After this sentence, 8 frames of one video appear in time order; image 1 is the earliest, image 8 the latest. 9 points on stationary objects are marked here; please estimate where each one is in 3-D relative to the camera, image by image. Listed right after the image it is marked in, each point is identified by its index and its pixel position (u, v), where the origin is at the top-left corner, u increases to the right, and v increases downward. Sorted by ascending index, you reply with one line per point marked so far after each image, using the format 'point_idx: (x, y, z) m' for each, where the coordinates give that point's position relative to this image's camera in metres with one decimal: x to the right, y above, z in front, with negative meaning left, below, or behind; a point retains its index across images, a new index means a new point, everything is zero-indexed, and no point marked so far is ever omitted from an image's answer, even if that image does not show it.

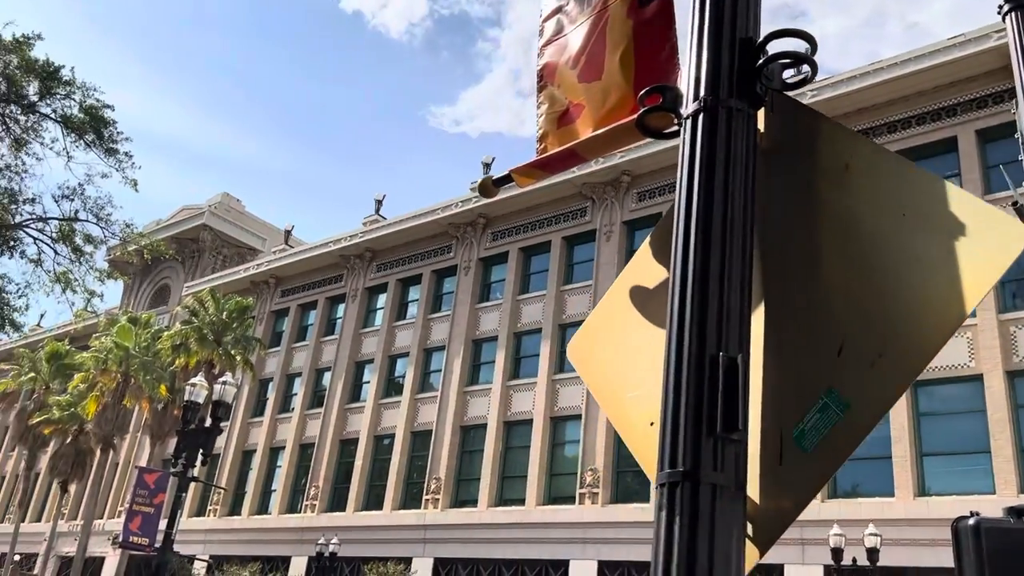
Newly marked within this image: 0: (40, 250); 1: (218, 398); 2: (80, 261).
0: (-7.6, +0.5, +13.7) m
1: (-3.8, -1.4, +11.2) m
2: (-9.2, +0.5, +18.3) m
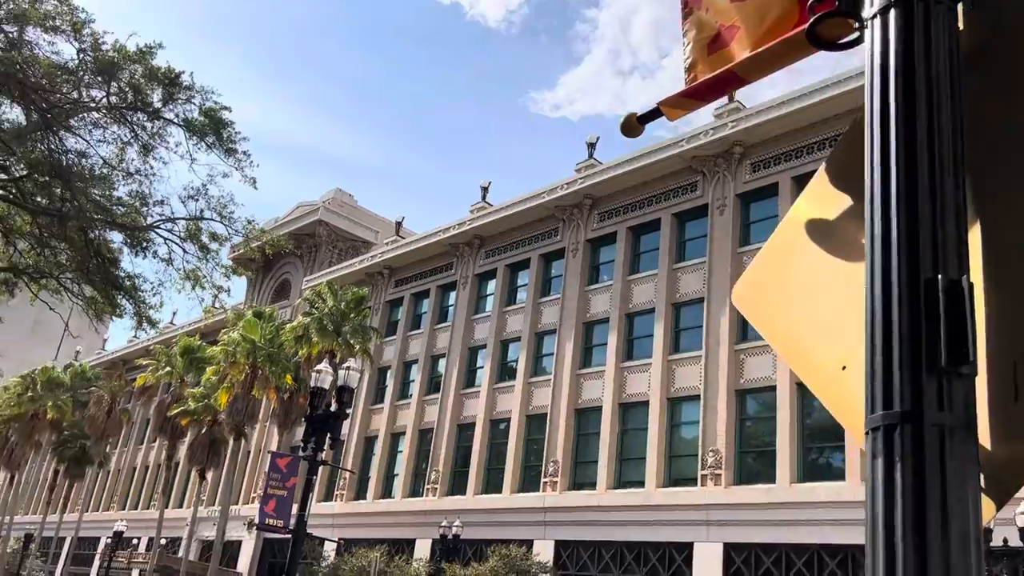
0: (-5.7, +0.6, +14.3) m
1: (-2.3, -1.3, +11.5) m
2: (-6.8, +0.6, +19.1) m
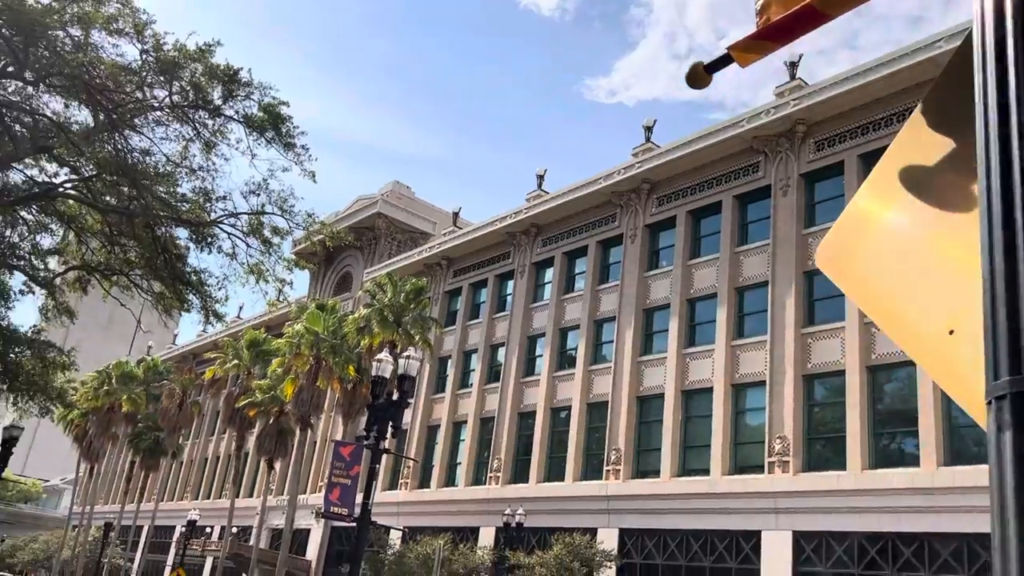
0: (-4.8, +0.7, +14.6) m
1: (-1.5, -1.1, +11.5) m
2: (-5.5, +0.8, +19.4) m
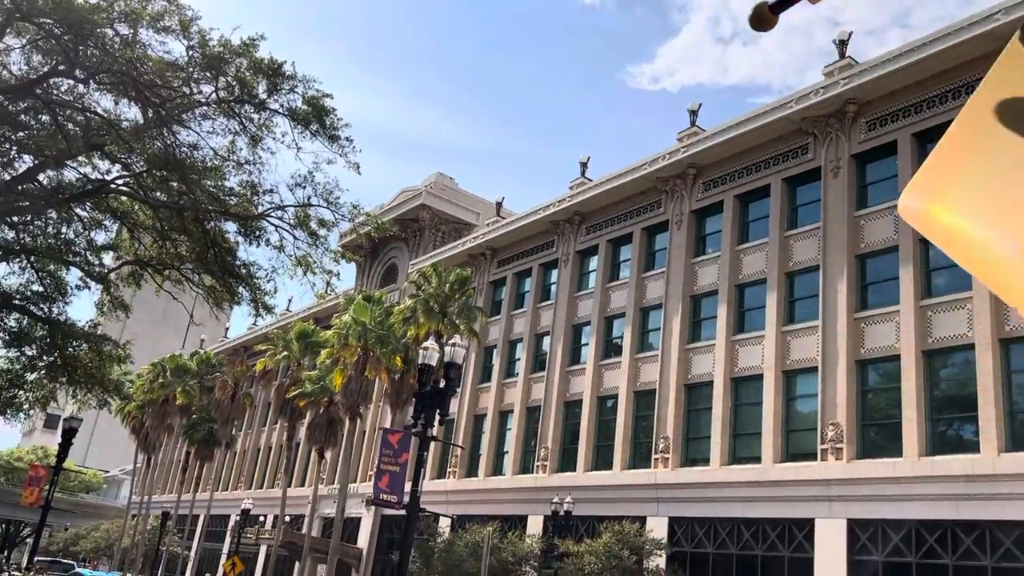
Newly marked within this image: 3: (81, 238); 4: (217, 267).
0: (-4.0, +0.9, +14.7) m
1: (-0.8, -0.9, +11.5) m
2: (-4.4, +1.0, +19.6) m
3: (-8.9, +1.0, +17.7) m
4: (-5.9, +0.4, +17.0) m
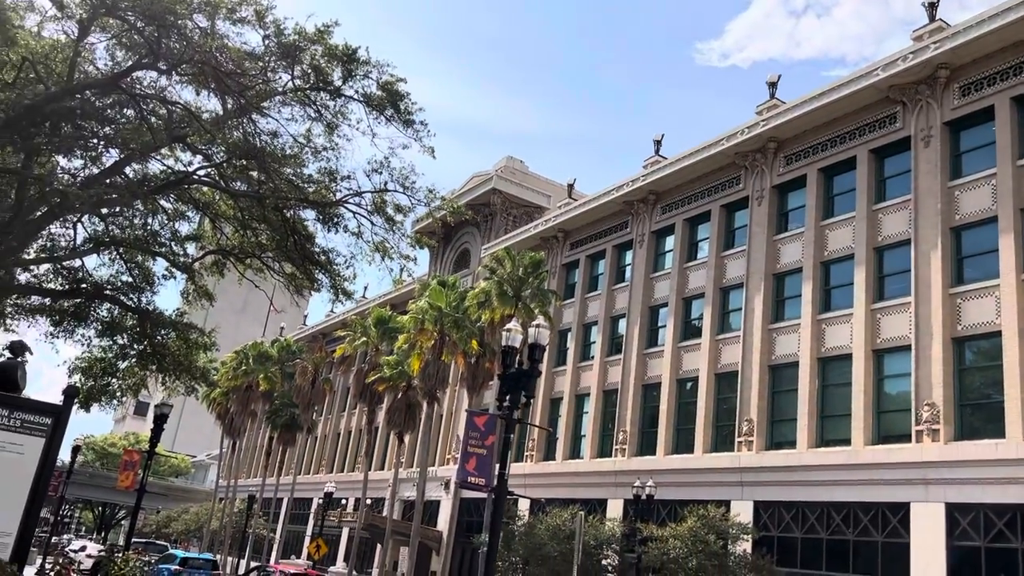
0: (-2.6, +1.1, +14.7) m
1: (+0.3, -0.7, +11.3) m
2: (-2.7, +1.3, +19.6) m
3: (-7.3, +1.2, +18.1) m
4: (-4.3, +0.7, +17.2) m
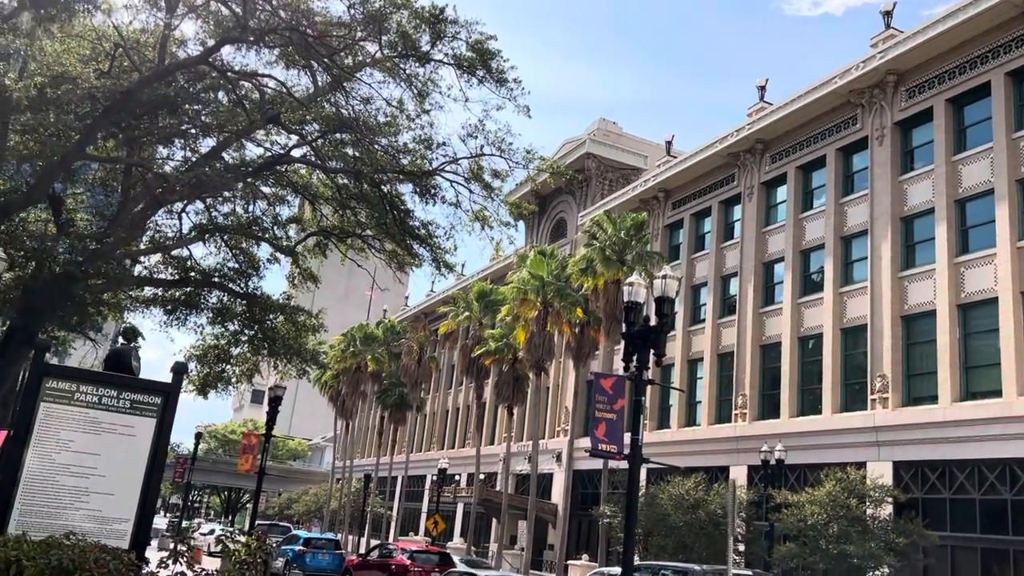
0: (-0.9, +1.7, +14.1) m
1: (+1.8, -0.1, +10.4) m
2: (-0.4, +2.0, +18.9) m
3: (-5.1, +1.6, +17.9) m
4: (-2.2, +1.2, +16.7) m
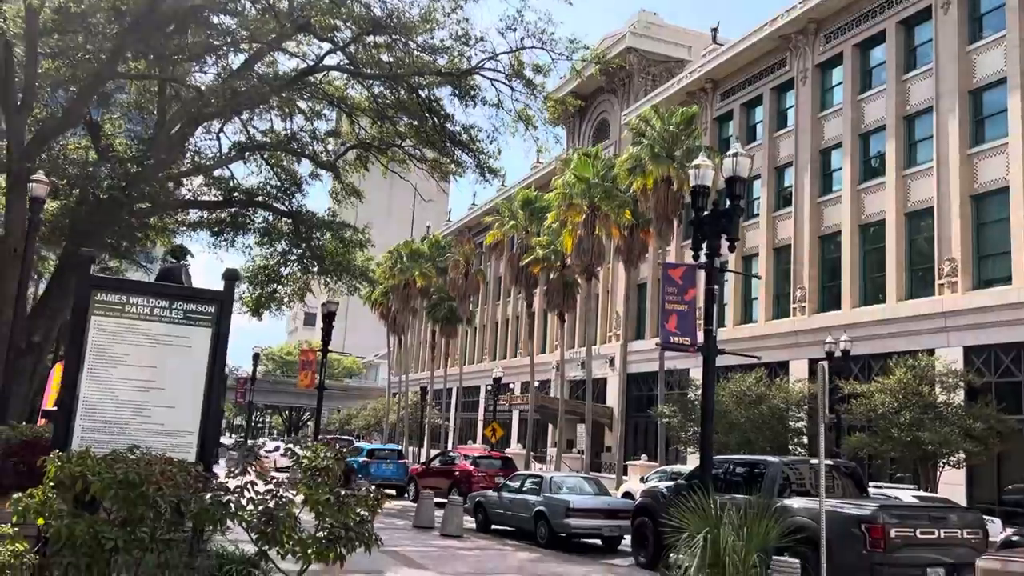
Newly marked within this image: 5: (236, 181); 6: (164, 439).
0: (-0.1, +3.3, +13.3) m
1: (+2.4, +1.3, +9.7) m
2: (+0.5, +4.1, +18.1) m
3: (-4.2, +3.3, +17.4) m
4: (-1.4, +3.0, +16.1) m
5: (-5.7, +2.2, +17.5) m
6: (-2.7, -1.2, +6.8) m
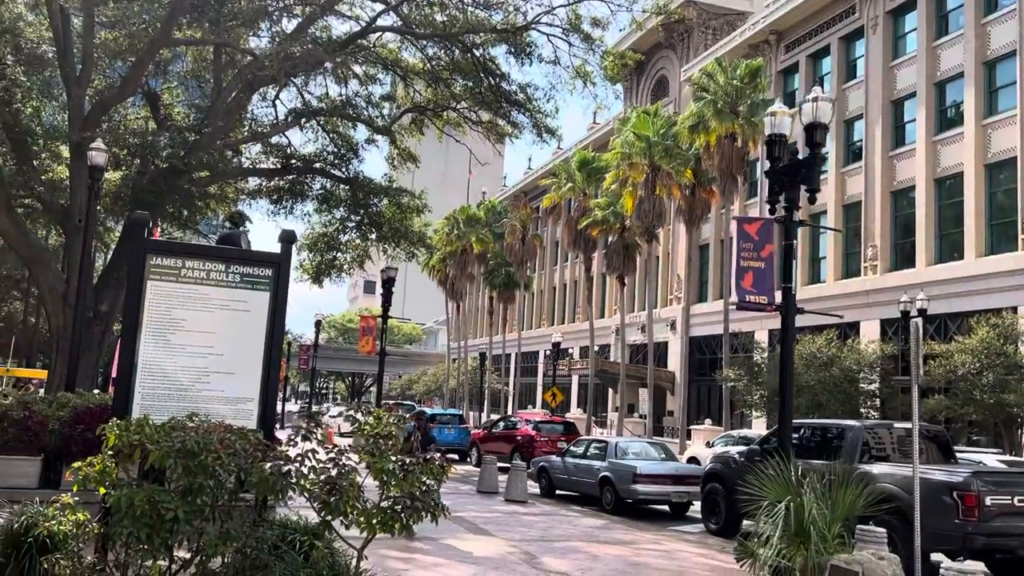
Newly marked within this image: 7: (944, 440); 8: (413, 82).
0: (+0.7, +3.8, +12.8) m
1: (+3.1, +1.7, +9.1) m
2: (+1.7, +4.9, +17.5) m
3: (-3.1, +4.0, +17.1) m
4: (-0.3, +3.6, +15.7) m
5: (-4.5, +2.9, +17.4) m
6: (-2.2, -0.9, +6.6) m
7: (+5.4, -1.9, +10.7) m
8: (-2.0, +4.4, +17.1) m
